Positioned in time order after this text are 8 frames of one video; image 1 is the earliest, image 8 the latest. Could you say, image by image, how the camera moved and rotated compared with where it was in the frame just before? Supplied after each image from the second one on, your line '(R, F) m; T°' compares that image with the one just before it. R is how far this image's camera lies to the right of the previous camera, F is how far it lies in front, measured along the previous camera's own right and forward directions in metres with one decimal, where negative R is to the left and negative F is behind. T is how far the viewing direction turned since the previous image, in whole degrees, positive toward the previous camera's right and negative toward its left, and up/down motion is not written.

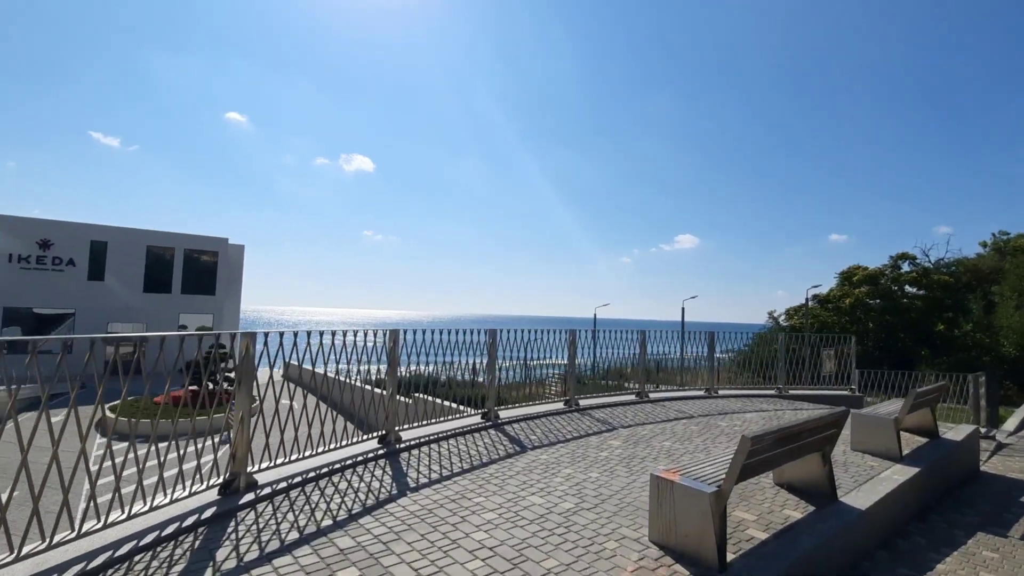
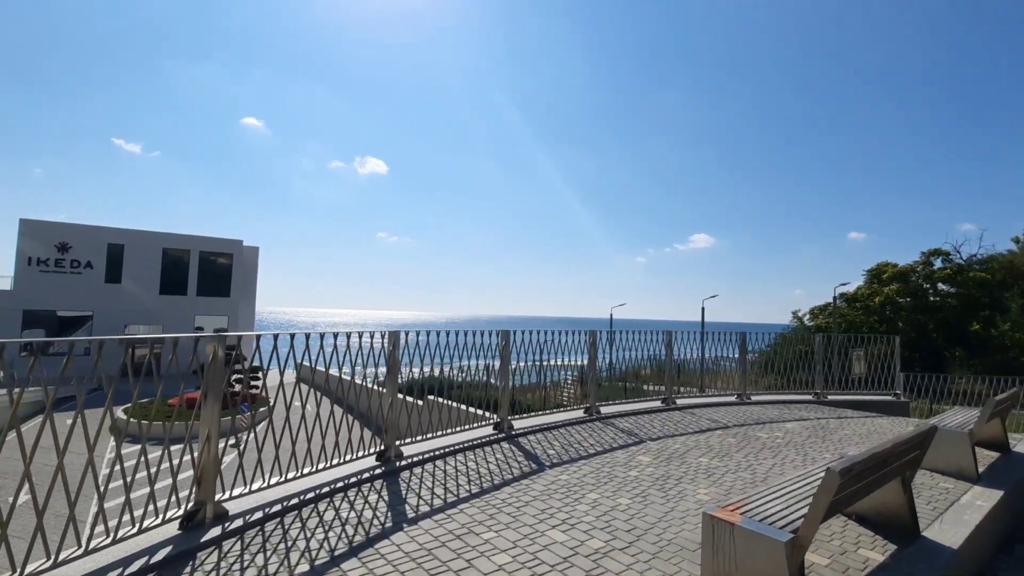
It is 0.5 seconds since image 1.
(0.0, +0.4) m; -2°
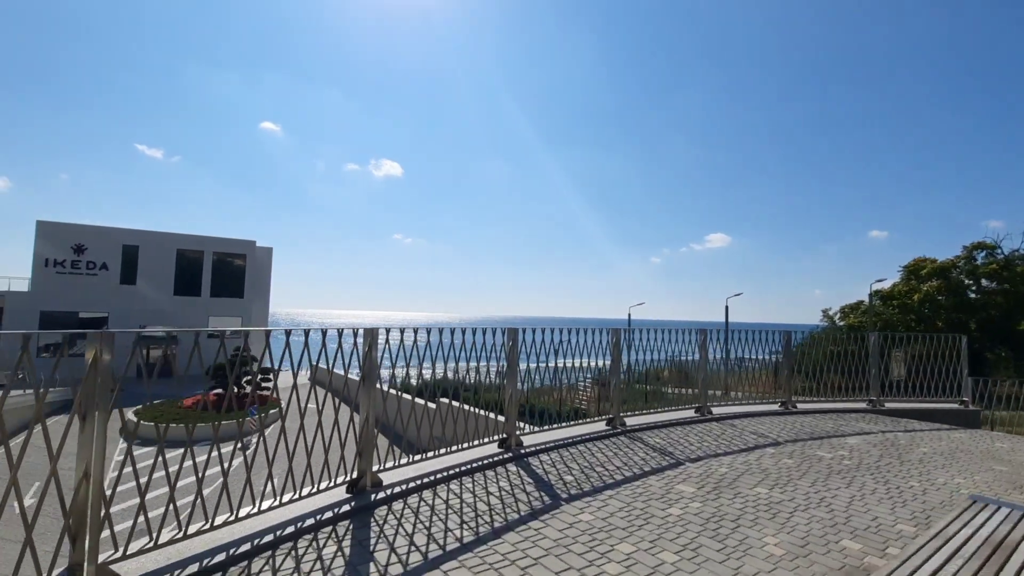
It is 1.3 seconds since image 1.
(0.0, +0.6) m; -2°
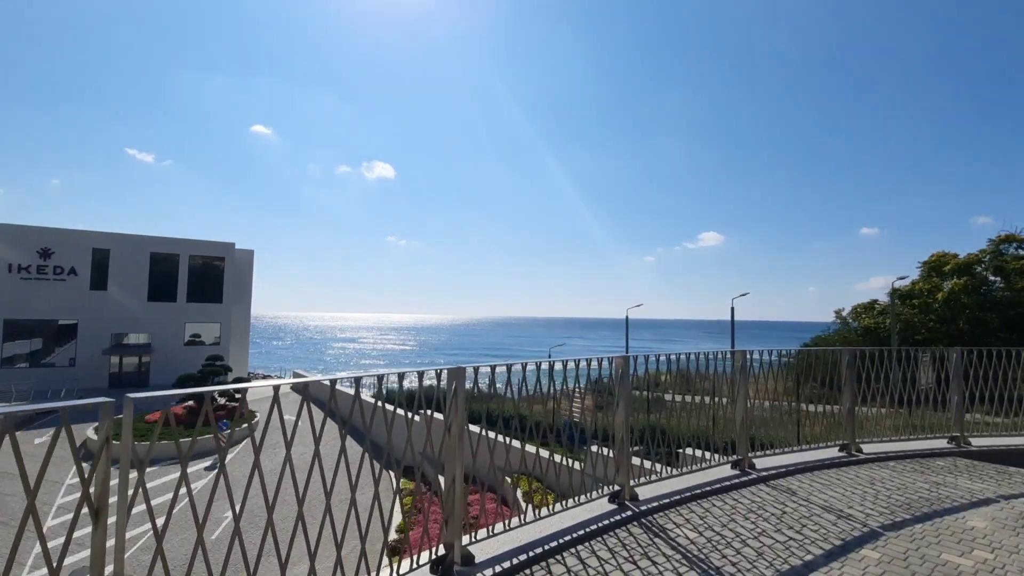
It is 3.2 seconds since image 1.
(+0.2, +1.1) m; +1°
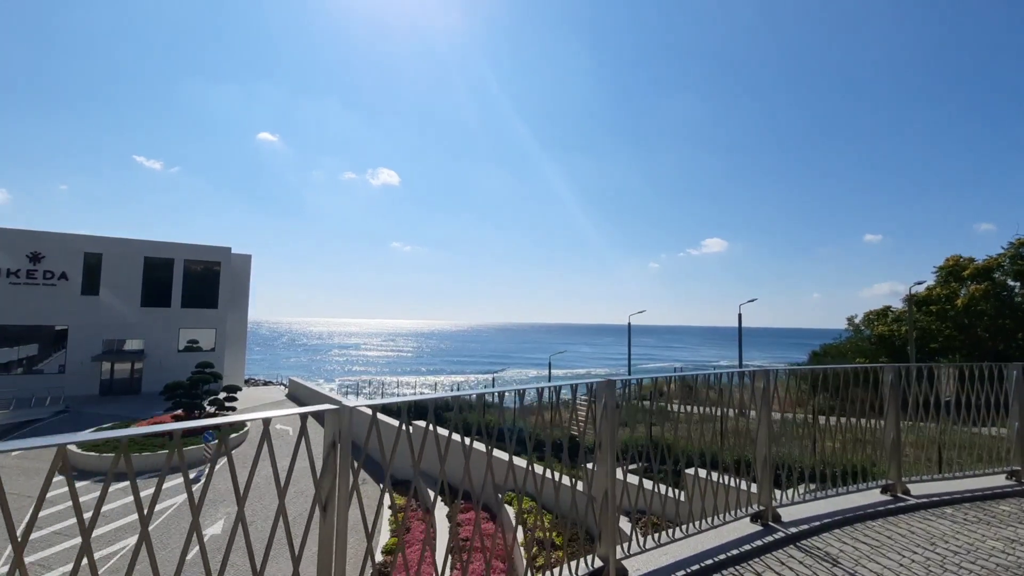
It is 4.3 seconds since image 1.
(+0.2, +0.6) m; 0°
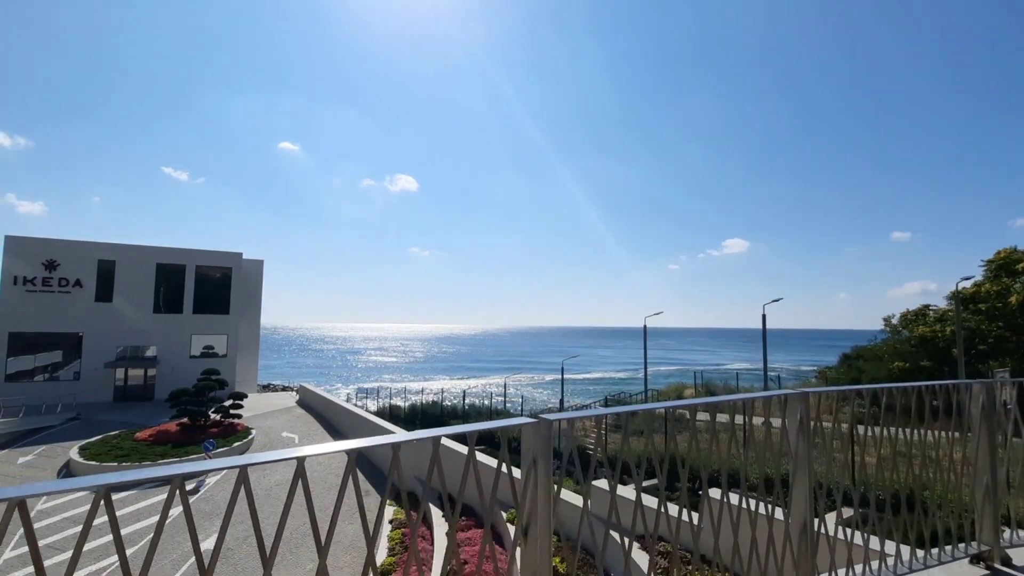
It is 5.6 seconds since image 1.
(+0.3, +0.7) m; -2°
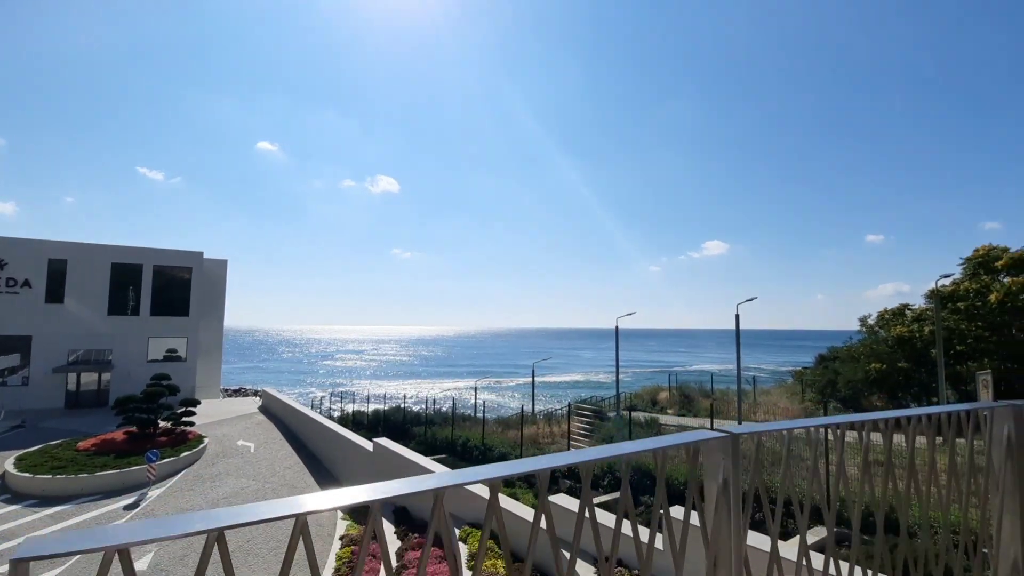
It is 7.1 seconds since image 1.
(+0.4, +0.7) m; +2°
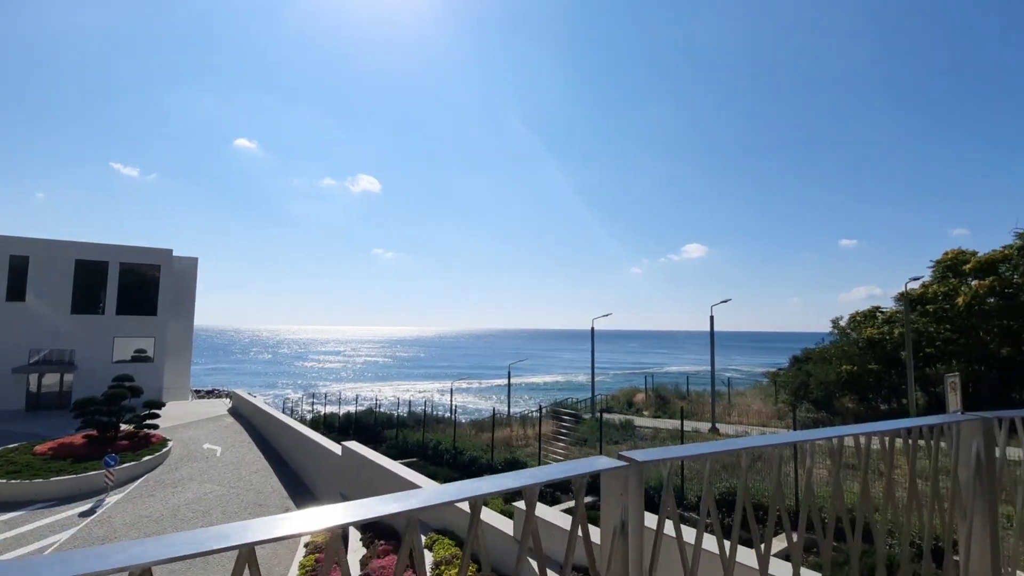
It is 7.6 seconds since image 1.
(+0.2, +0.2) m; +2°
